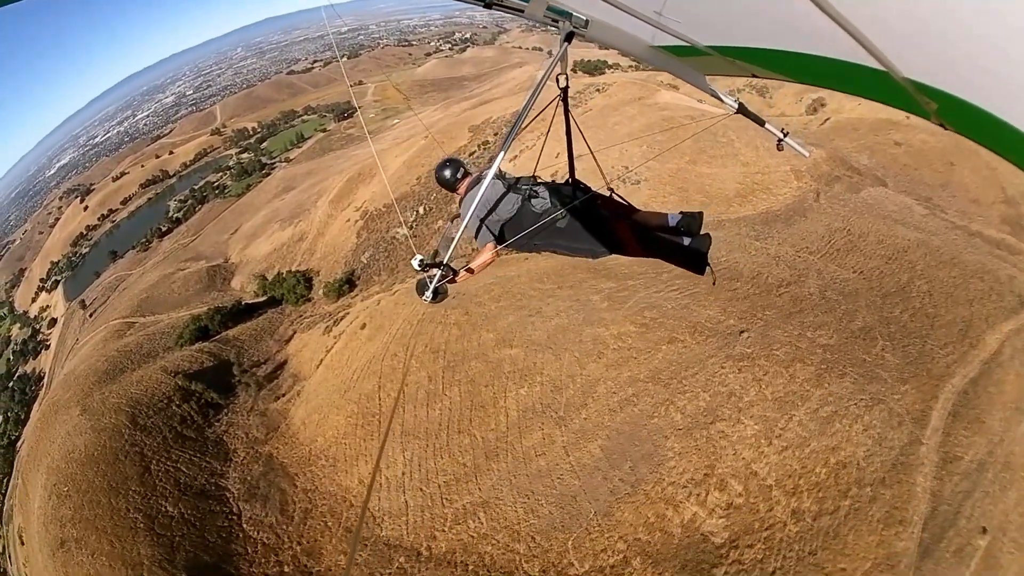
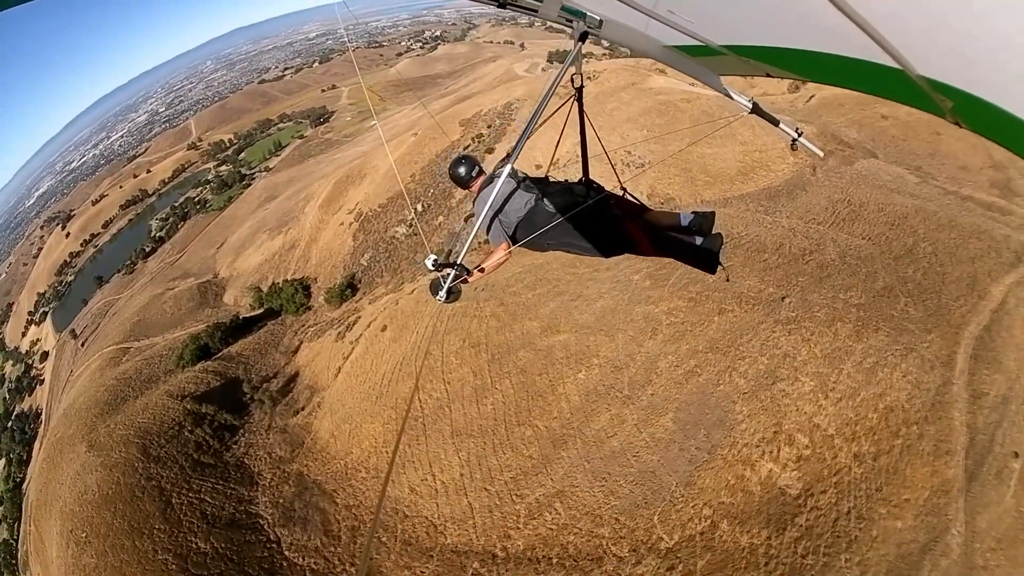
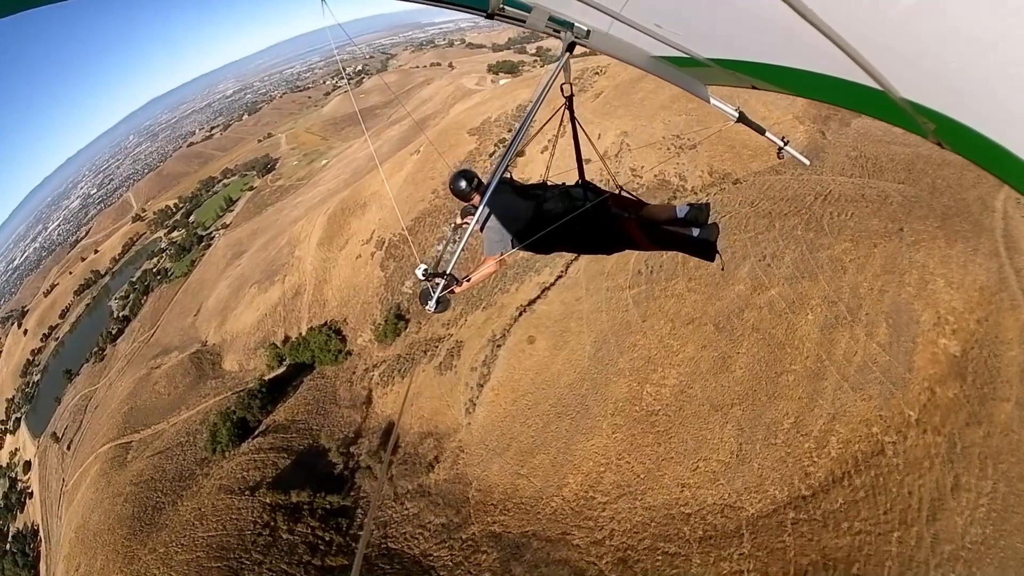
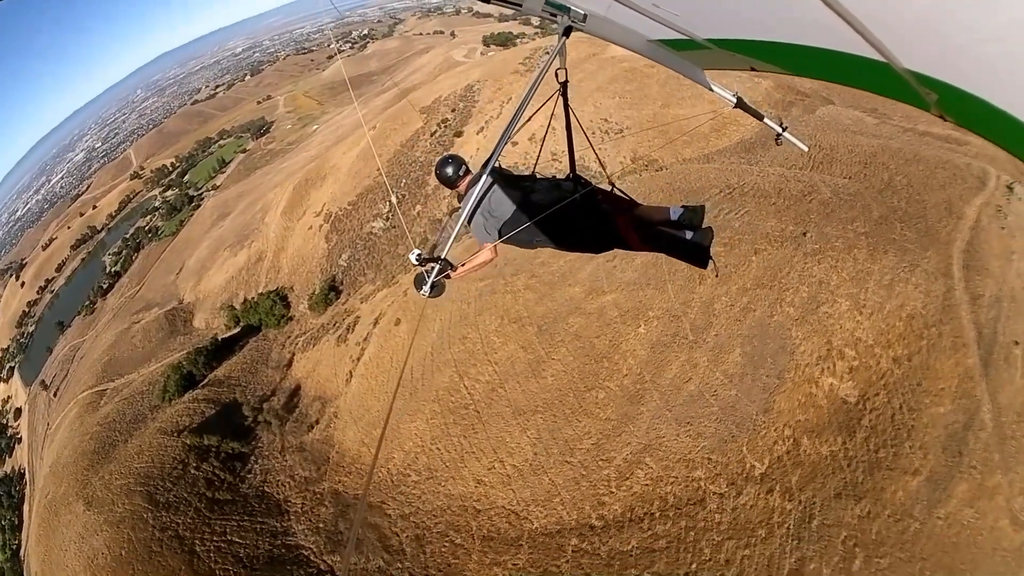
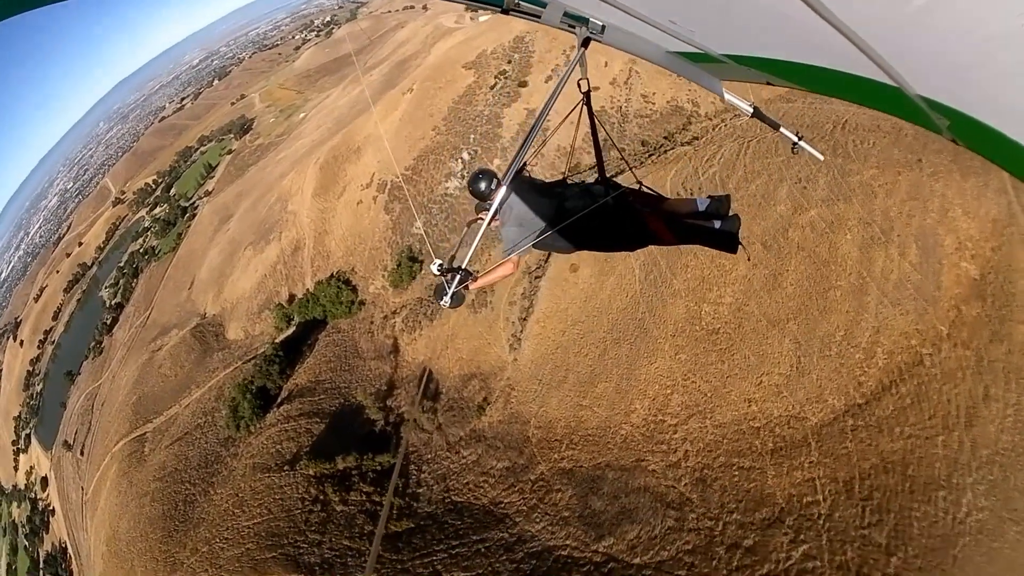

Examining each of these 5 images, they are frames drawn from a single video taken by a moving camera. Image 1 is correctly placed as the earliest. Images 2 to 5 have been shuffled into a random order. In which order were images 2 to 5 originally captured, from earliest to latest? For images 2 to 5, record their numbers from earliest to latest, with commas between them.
2, 4, 3, 5
